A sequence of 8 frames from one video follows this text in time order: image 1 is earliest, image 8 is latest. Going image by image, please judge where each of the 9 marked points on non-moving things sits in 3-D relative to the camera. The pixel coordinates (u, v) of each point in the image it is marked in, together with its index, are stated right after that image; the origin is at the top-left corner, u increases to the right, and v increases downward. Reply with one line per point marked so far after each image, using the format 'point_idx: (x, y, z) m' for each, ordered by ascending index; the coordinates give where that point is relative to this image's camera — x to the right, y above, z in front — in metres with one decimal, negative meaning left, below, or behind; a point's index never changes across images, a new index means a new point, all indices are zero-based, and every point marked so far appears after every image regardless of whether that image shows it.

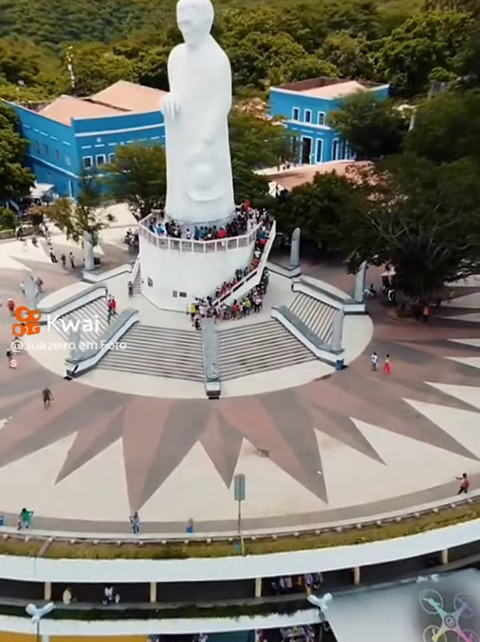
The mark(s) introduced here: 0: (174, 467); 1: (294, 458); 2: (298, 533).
0: (-2.1, -4.6, +19.0) m
1: (+1.8, -4.5, +19.4) m
2: (+1.6, -5.5, +15.5) m
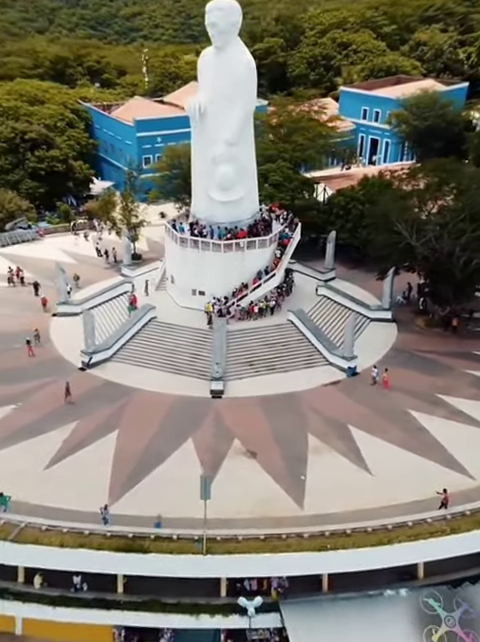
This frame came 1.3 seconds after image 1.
0: (-2.6, -4.6, +19.3) m
1: (+1.3, -4.6, +19.3) m
2: (+0.7, -5.5, +15.4) m
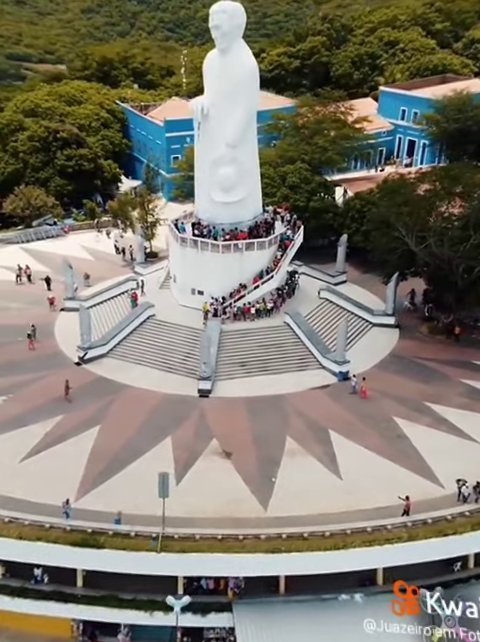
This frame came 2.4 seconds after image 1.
0: (-3.4, -4.5, +19.6) m
1: (+0.4, -4.6, +19.4) m
2: (-0.4, -5.6, +15.5) m
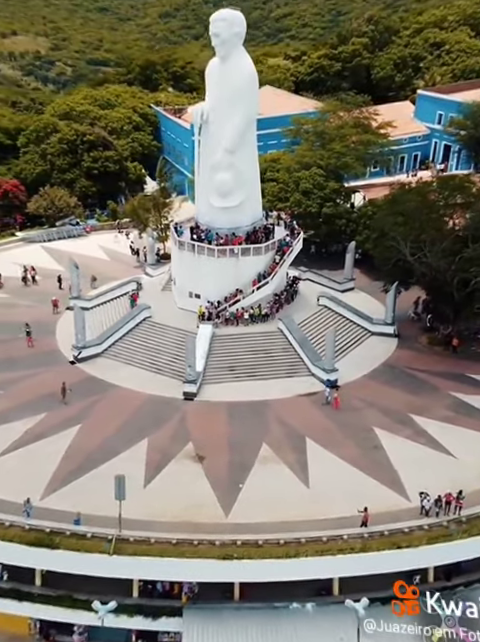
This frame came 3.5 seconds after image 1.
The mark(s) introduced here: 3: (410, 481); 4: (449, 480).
0: (-4.4, -4.6, +19.9) m
1: (-0.5, -4.8, +19.5) m
2: (-1.6, -5.7, +15.6) m
3: (+5.3, -5.0, +18.8) m
4: (+6.4, -4.9, +18.7) m
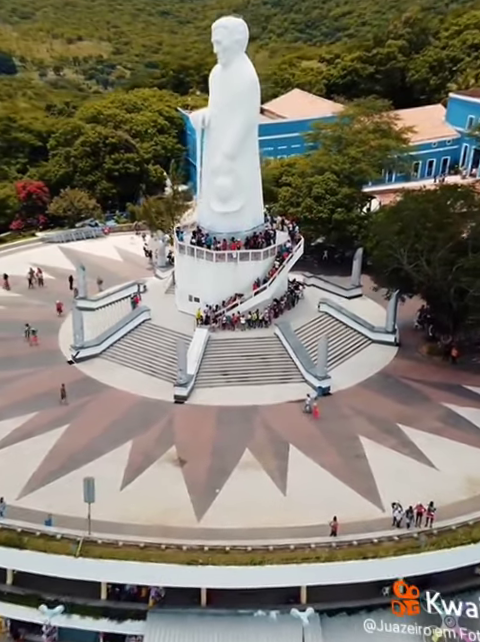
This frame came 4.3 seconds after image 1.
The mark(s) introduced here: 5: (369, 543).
0: (-5.0, -4.6, +20.2) m
1: (-1.2, -5.0, +19.6) m
2: (-2.5, -5.8, +15.8) m
3: (+4.6, -5.3, +18.6) m
4: (+5.7, -5.3, +18.5) m
5: (+3.5, -5.9, +16.2) m
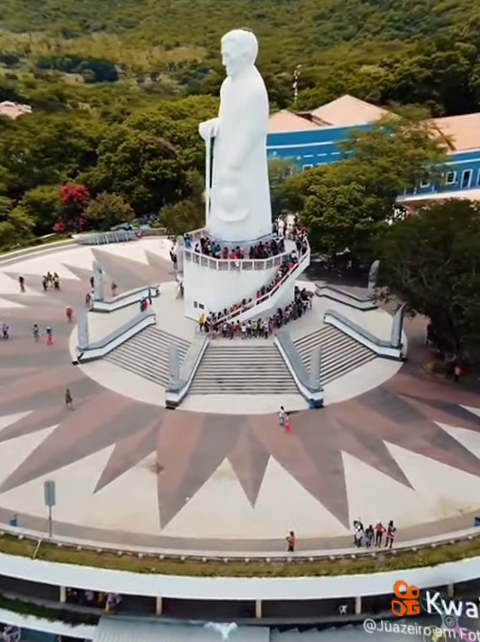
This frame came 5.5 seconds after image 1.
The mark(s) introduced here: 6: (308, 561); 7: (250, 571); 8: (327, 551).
0: (-5.8, -4.8, +20.8) m
1: (-2.1, -5.3, +19.9) m
2: (-3.7, -6.0, +16.2) m
3: (+3.6, -5.8, +18.5) m
4: (+4.7, -5.8, +18.3) m
5: (+2.3, -6.4, +16.1) m
6: (+1.8, -6.3, +16.0) m
7: (+0.3, -6.4, +15.5) m
8: (+2.4, -6.3, +16.5) m
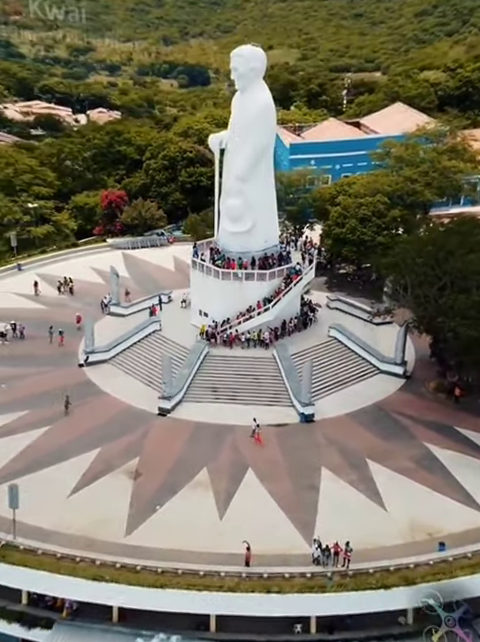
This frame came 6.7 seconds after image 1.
0: (-6.6, -5.0, +21.5) m
1: (-2.9, -5.6, +20.3) m
2: (-4.9, -6.3, +16.7) m
3: (+2.6, -6.3, +18.4) m
4: (+3.7, -6.4, +18.2) m
5: (+1.0, -6.8, +16.2) m
6: (+0.6, -6.8, +16.1) m
7: (-1.0, -6.8, +15.7) m
8: (+1.2, -6.7, +16.5) m
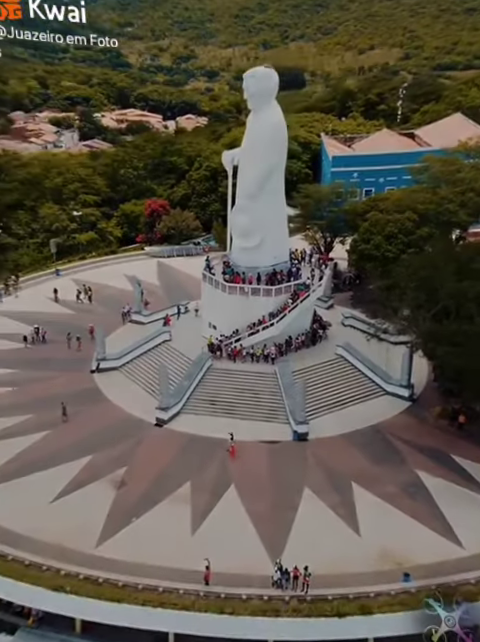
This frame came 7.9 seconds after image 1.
0: (-7.1, -5.3, +22.3) m
1: (-3.6, -6.1, +20.8) m
2: (-5.9, -6.6, +17.4) m
3: (+1.6, -7.0, +18.5) m
4: (+2.7, -7.1, +18.1) m
5: (-0.1, -7.4, +16.4) m
6: (-0.6, -7.4, +16.3) m
7: (-2.2, -7.3, +16.1) m
8: (+0.1, -7.3, +16.7) m
